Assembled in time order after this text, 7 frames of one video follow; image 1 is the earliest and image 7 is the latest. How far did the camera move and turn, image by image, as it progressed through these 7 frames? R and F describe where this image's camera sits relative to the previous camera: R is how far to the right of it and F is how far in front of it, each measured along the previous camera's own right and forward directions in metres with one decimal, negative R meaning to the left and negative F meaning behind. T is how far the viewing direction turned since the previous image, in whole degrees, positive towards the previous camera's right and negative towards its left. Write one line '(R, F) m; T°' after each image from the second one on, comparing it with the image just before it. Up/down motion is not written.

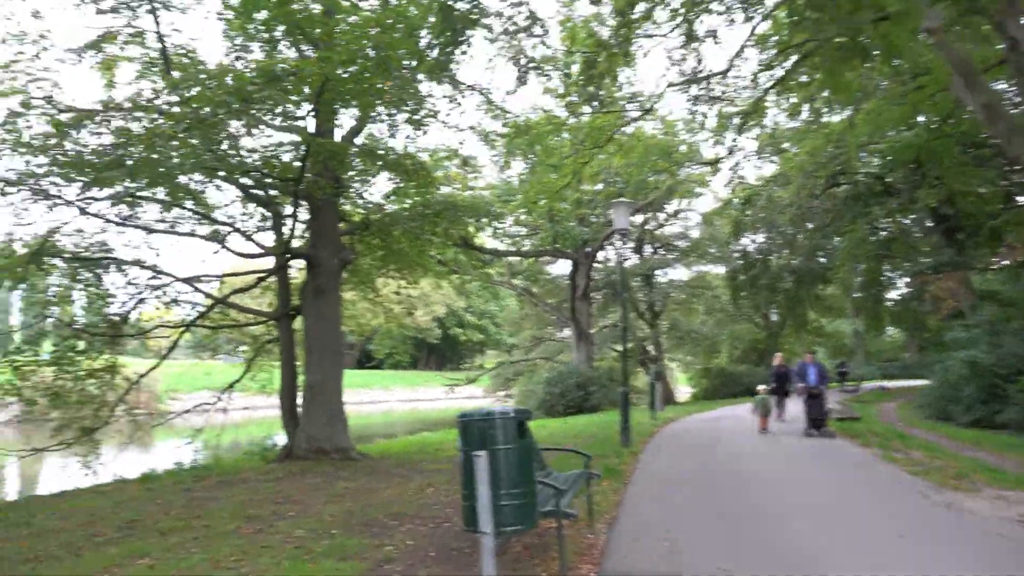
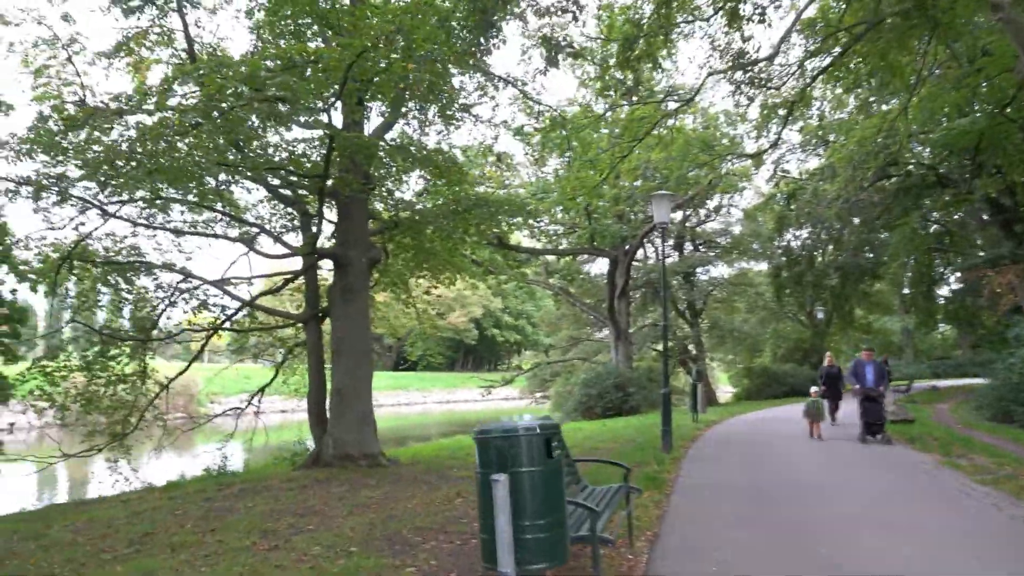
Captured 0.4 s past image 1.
(+0.1, +0.5) m; -3°
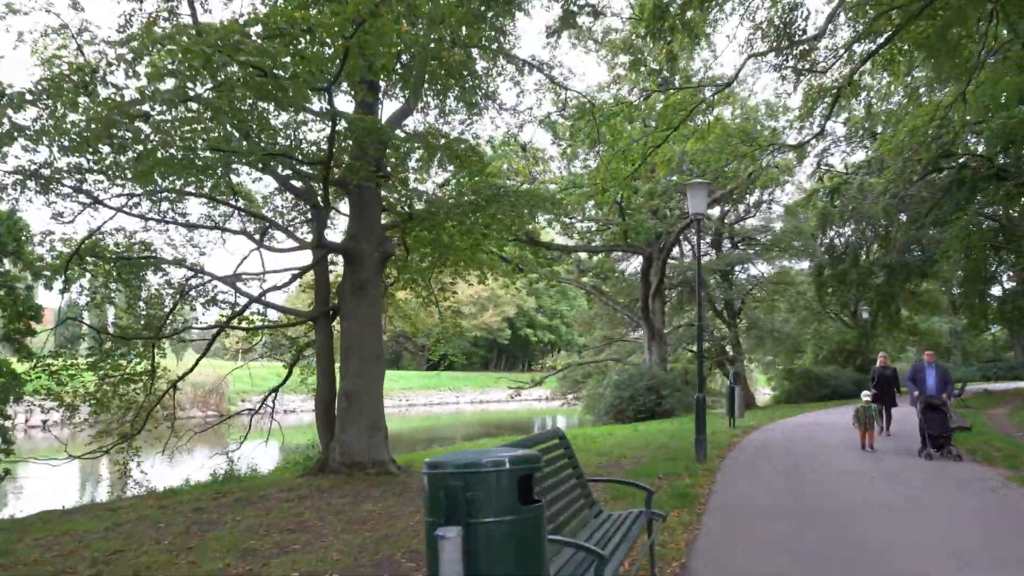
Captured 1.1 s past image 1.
(+0.2, +0.7) m; -3°
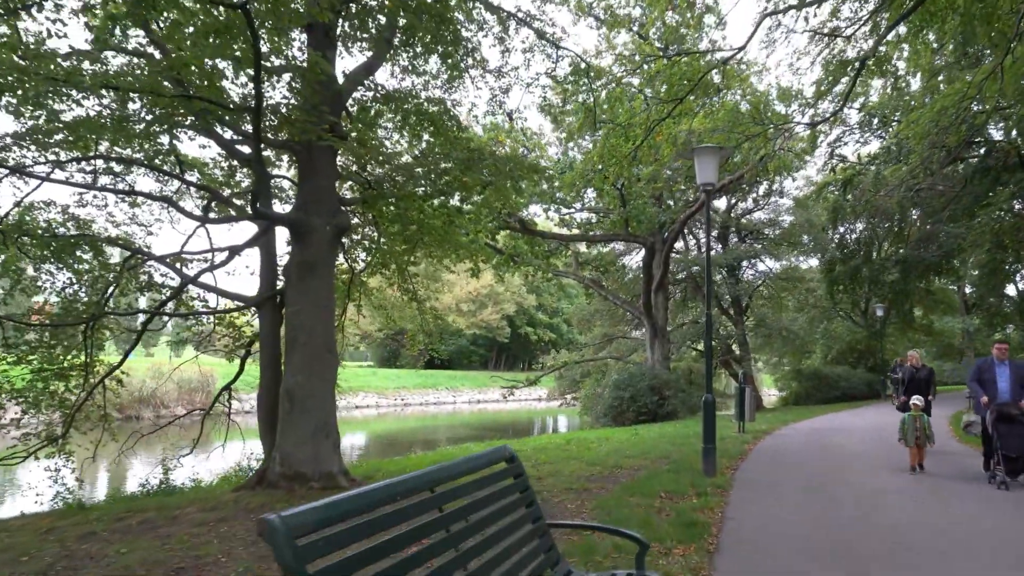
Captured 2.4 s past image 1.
(+0.3, +1.5) m; 0°
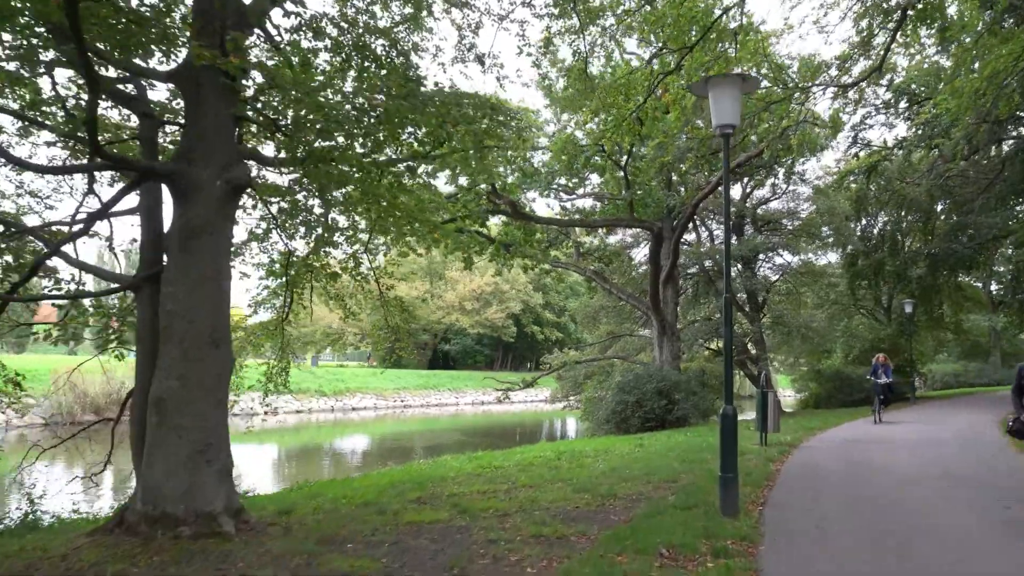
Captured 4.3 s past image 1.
(+0.5, +2.1) m; -1°
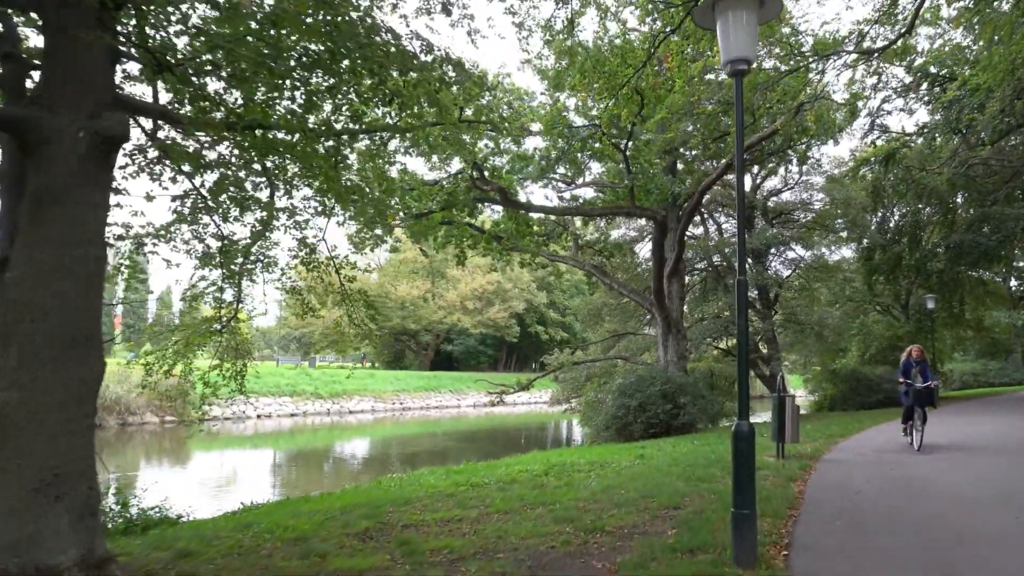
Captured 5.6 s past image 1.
(+0.4, +1.4) m; -1°
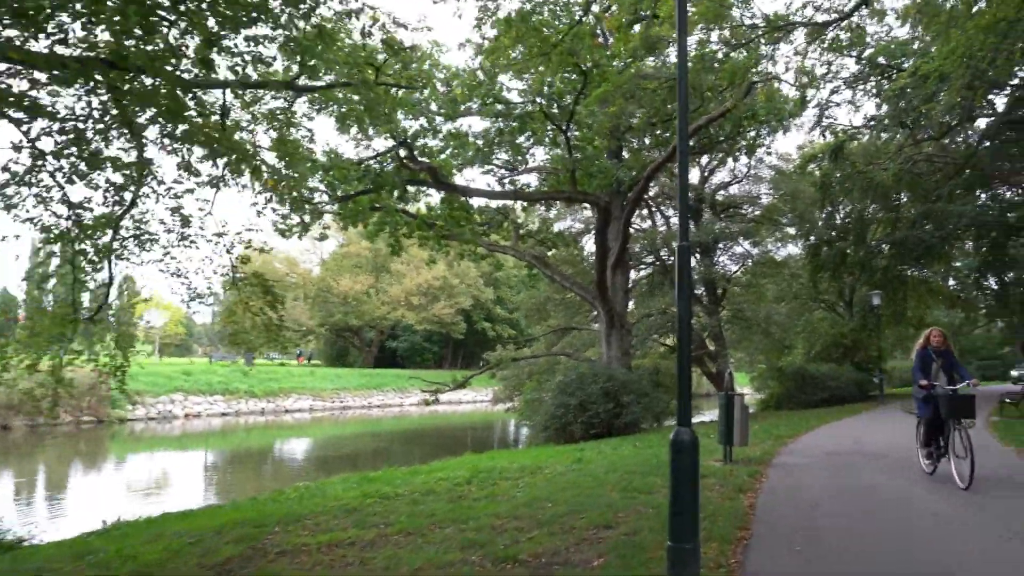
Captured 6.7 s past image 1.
(+0.4, +1.2) m; +4°
